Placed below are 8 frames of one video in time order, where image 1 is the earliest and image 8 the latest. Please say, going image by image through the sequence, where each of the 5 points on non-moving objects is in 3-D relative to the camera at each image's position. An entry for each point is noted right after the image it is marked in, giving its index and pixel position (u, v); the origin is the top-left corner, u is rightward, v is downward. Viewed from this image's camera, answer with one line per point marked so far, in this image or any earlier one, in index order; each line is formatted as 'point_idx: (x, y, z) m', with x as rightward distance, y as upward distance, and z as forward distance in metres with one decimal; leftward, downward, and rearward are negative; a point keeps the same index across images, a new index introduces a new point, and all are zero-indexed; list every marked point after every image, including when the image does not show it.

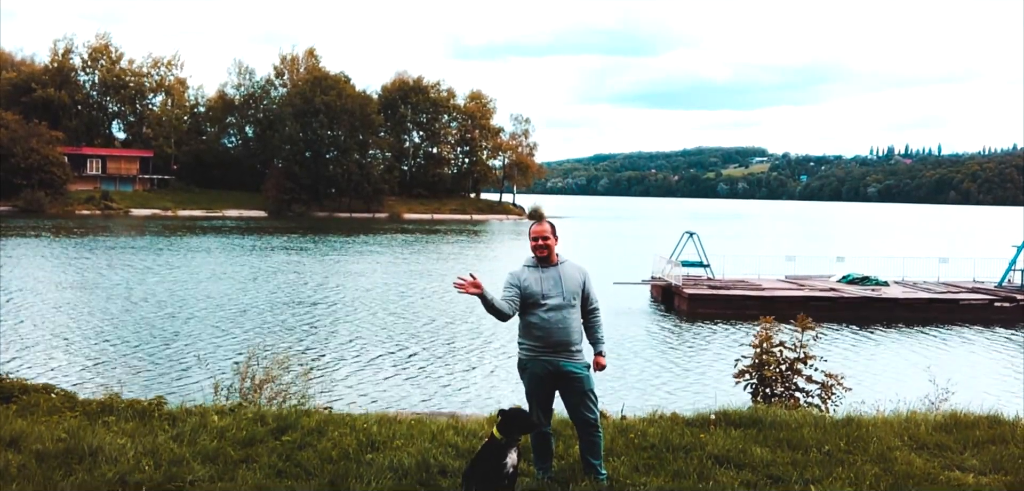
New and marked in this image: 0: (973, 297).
0: (+9.2, -1.1, +19.8) m
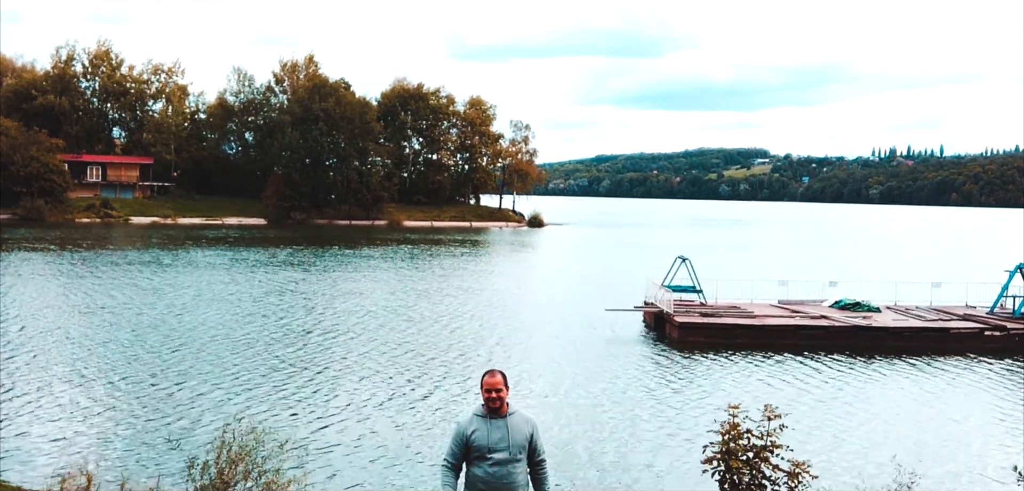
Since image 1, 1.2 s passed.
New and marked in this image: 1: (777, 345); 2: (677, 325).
0: (+9.0, -1.6, +19.8) m
1: (+5.2, -2.0, +19.4) m
2: (+3.3, -1.6, +19.8) m
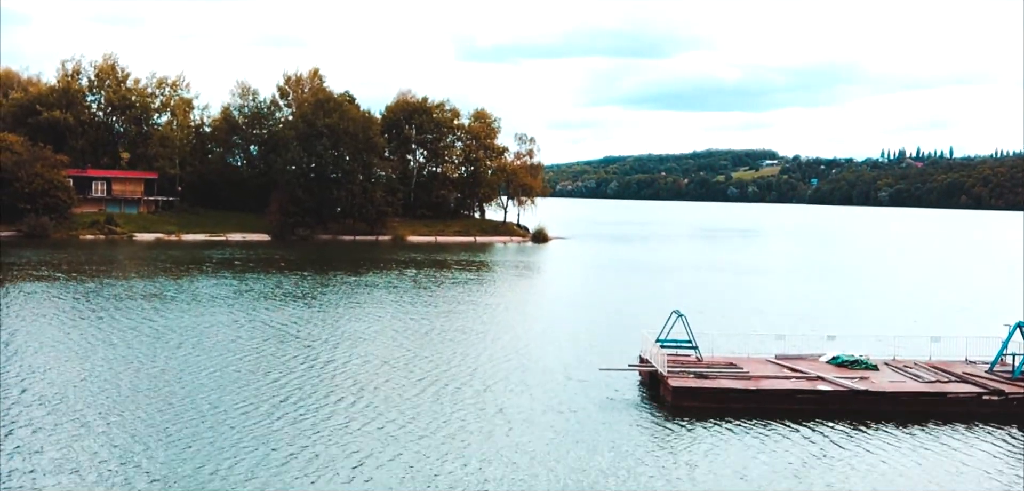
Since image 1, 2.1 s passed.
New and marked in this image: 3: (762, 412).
0: (+8.9, -2.8, +19.5) m
1: (+5.0, -3.2, +19.2) m
2: (+3.1, -2.8, +19.5) m
3: (+4.8, -3.2, +19.1) m
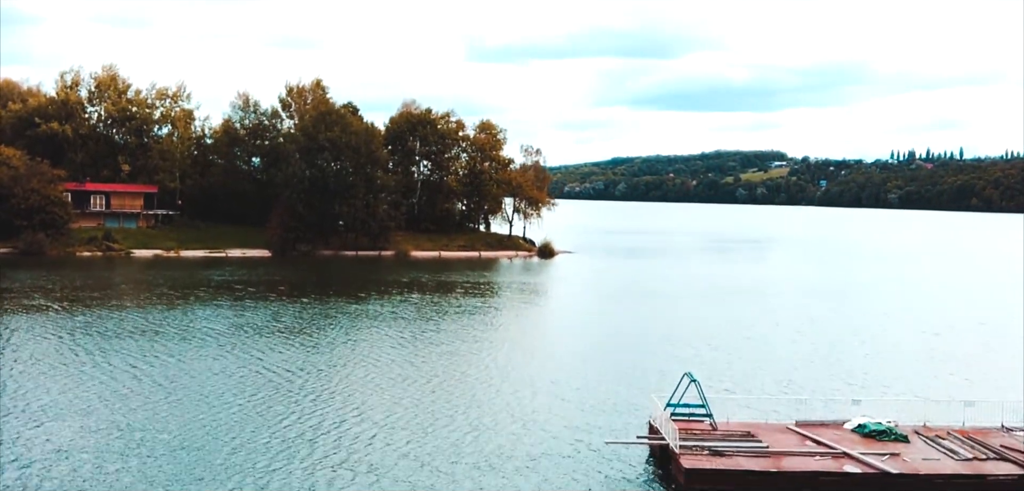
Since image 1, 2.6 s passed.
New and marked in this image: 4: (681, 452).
0: (+8.8, -4.0, +17.8) m
1: (+5.0, -4.4, +17.5) m
2: (+3.1, -4.0, +17.9) m
3: (+4.8, -4.4, +17.4) m
4: (+3.2, -3.8, +18.6) m
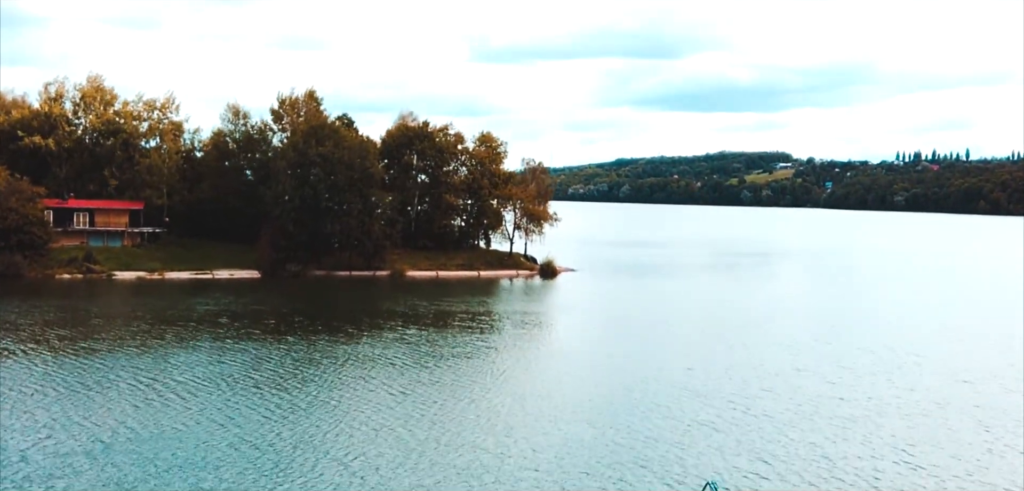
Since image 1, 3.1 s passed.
0: (+8.6, -5.5, +14.5) m
1: (+4.8, -5.9, +14.2) m
2: (+2.9, -5.5, +14.5) m
3: (+4.6, -5.9, +14.1) m
4: (+3.0, -5.3, +15.2) m
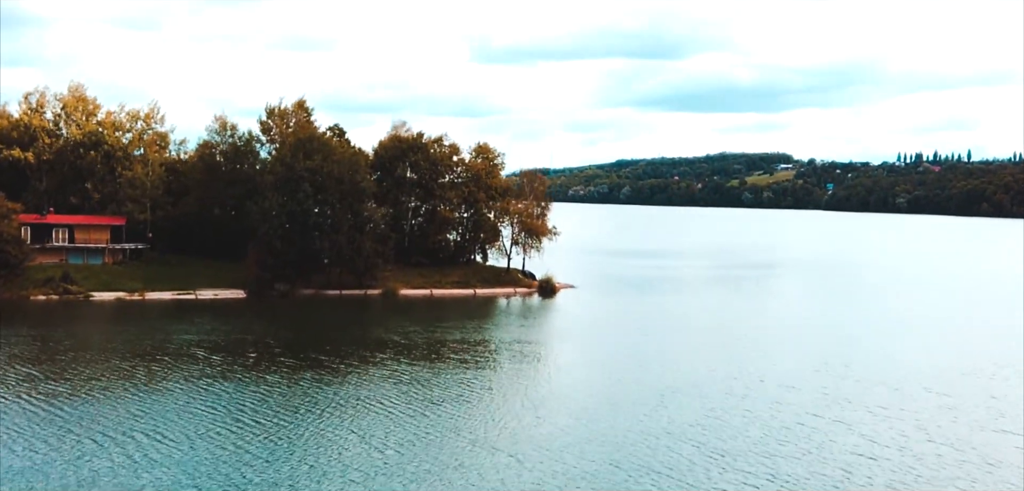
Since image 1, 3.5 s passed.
0: (+8.4, -6.8, +11.4) m
1: (+4.6, -7.1, +11.1) m
2: (+2.7, -6.7, +11.5) m
3: (+4.4, -7.1, +11.0) m
4: (+2.7, -6.6, +12.1) m
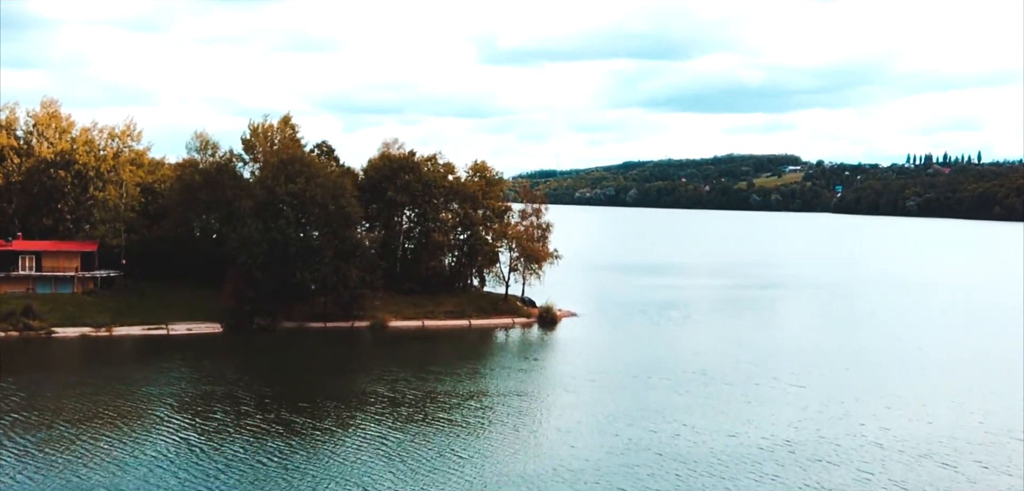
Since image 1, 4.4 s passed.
0: (+7.9, -8.7, +6.3) m
1: (+4.0, -9.0, +6.0) m
2: (+2.1, -8.6, +6.4) m
3: (+3.8, -9.0, +5.9) m
4: (+2.2, -8.5, +7.1) m
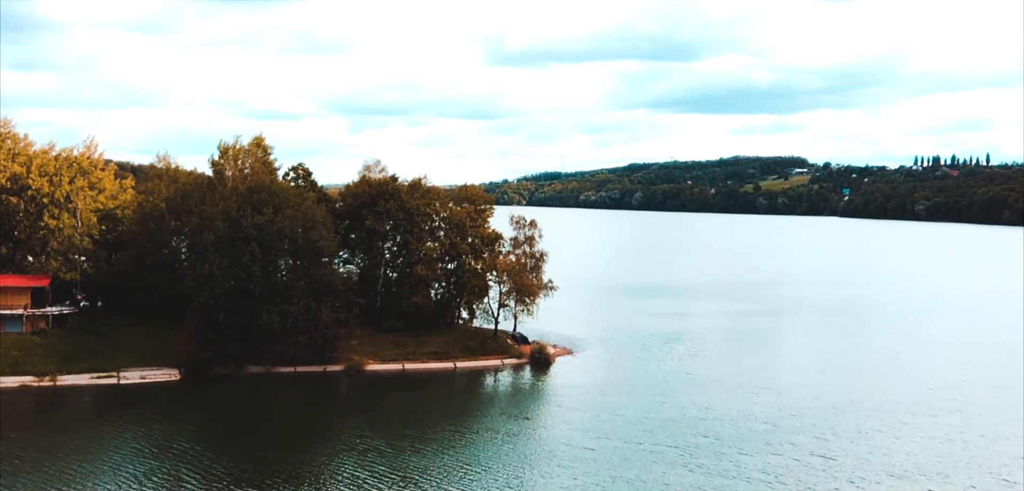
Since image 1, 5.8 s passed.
0: (+6.8, -10.9, +0.2) m
1: (+3.0, -11.2, 0.0) m
2: (+1.1, -10.8, +0.4) m
3: (+2.8, -11.2, -0.1) m
4: (+1.2, -10.7, +1.0) m
